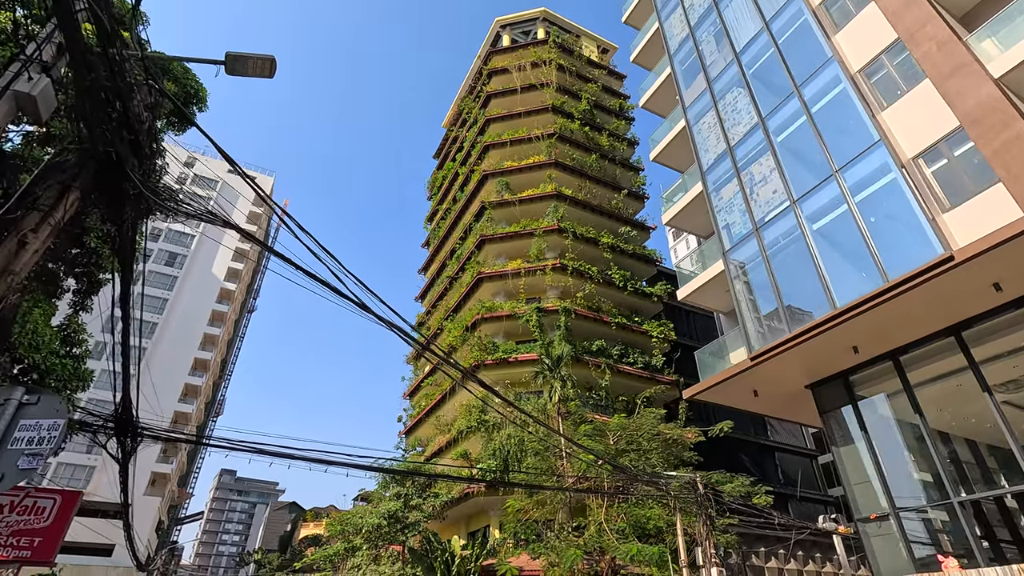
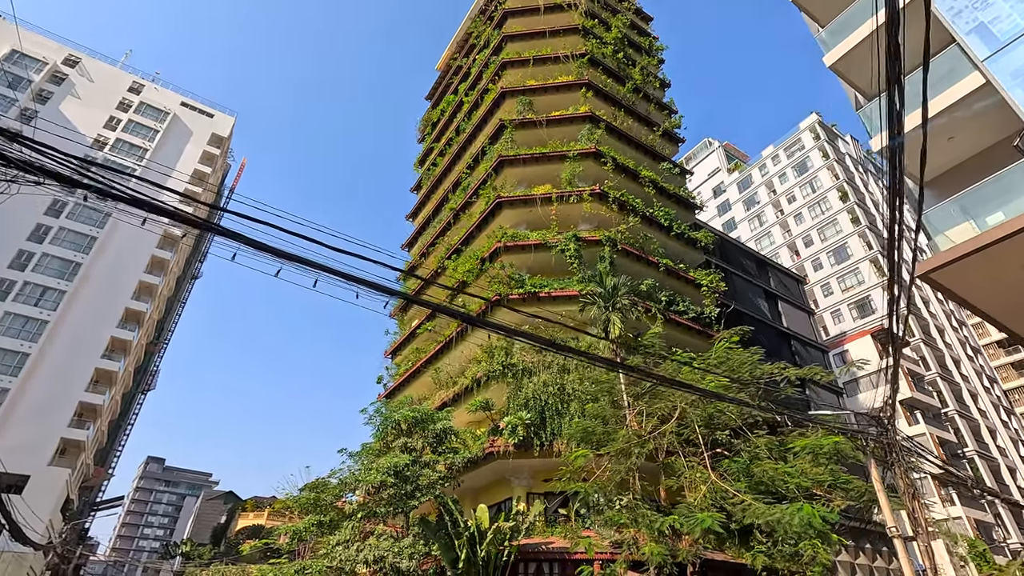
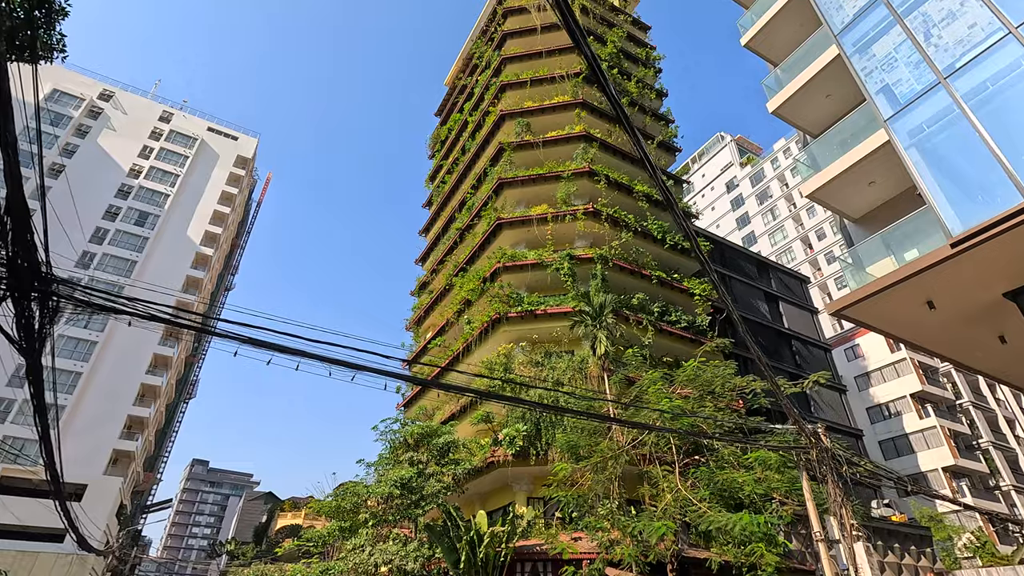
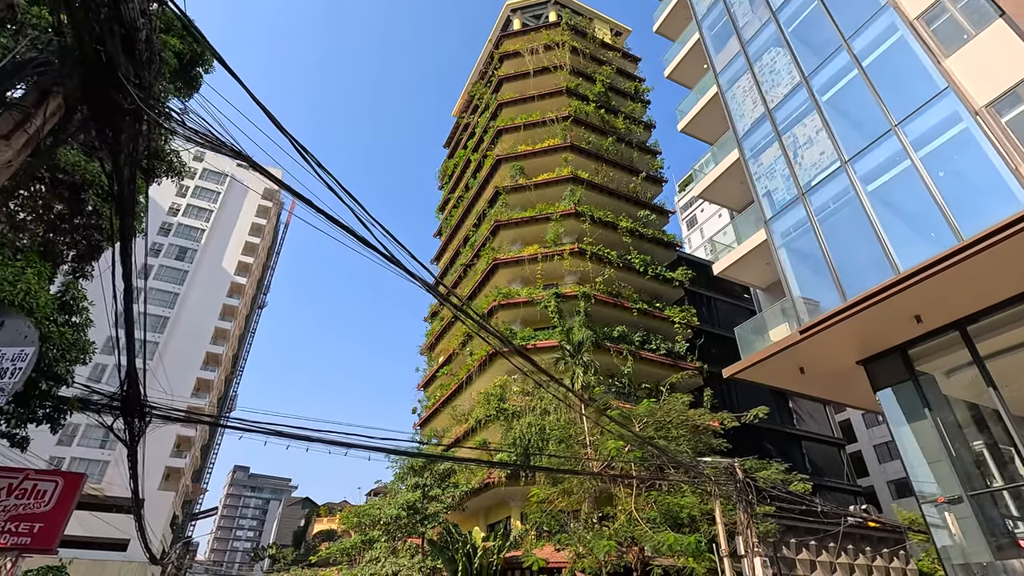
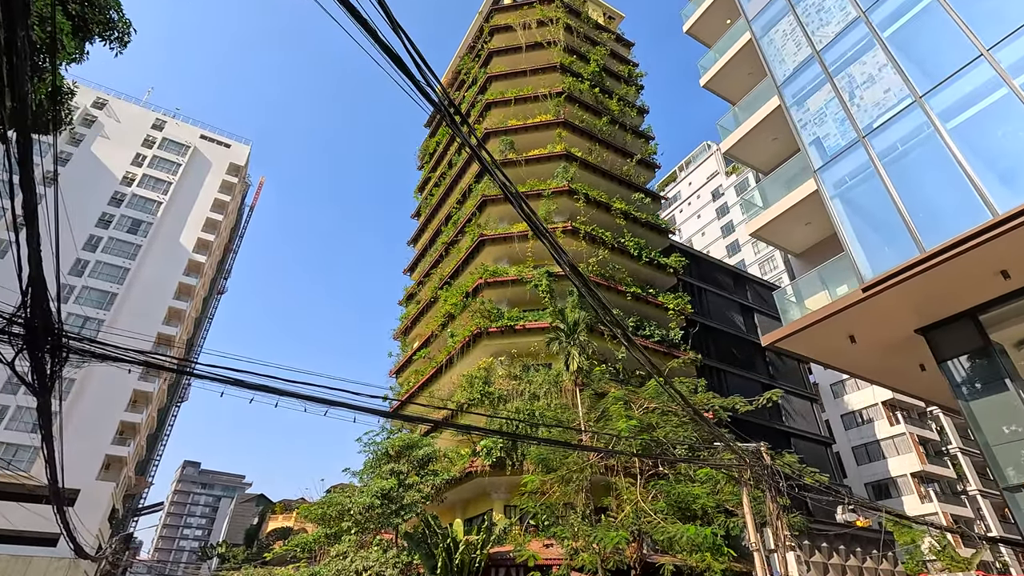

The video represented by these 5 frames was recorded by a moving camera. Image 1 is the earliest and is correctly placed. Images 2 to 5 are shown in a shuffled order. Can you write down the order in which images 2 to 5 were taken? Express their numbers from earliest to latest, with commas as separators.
4, 5, 3, 2
